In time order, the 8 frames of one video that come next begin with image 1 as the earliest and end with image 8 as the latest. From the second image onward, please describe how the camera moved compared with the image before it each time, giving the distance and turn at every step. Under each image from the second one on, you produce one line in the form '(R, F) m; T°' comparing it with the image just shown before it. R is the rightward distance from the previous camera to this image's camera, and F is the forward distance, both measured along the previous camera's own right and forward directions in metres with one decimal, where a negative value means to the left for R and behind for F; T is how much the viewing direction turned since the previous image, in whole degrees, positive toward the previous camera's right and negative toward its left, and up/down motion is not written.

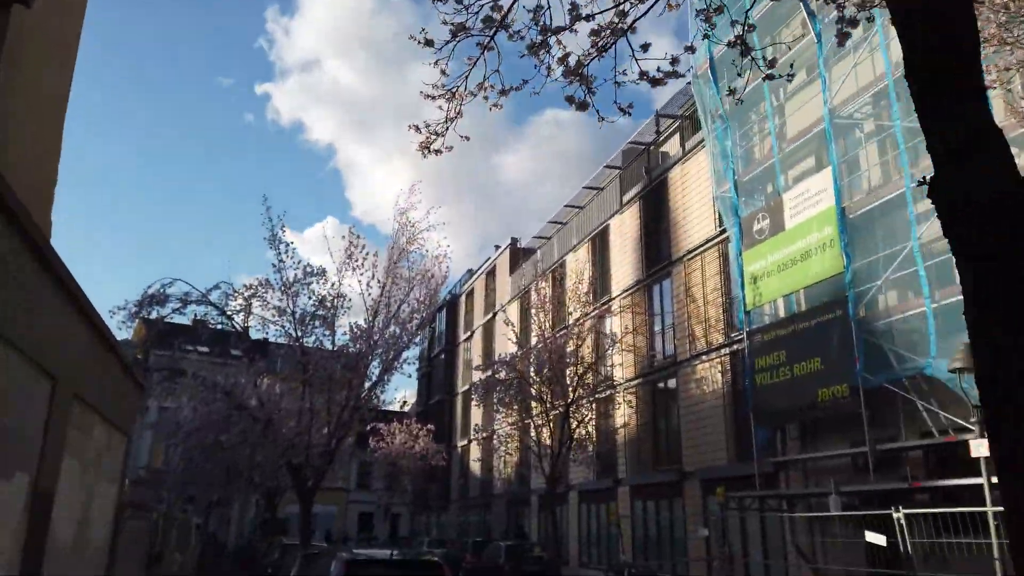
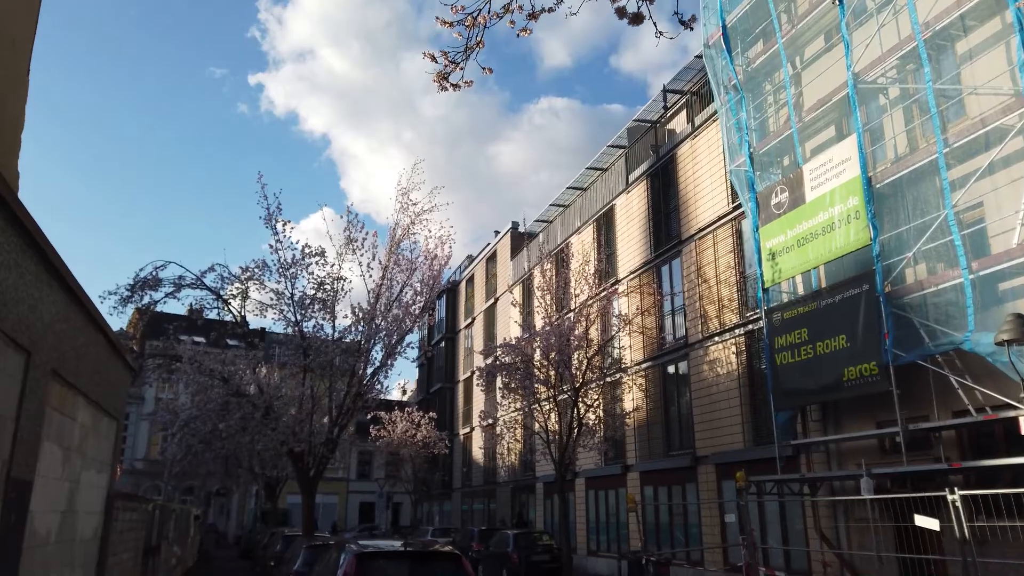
(-0.2, +0.6) m; 0°
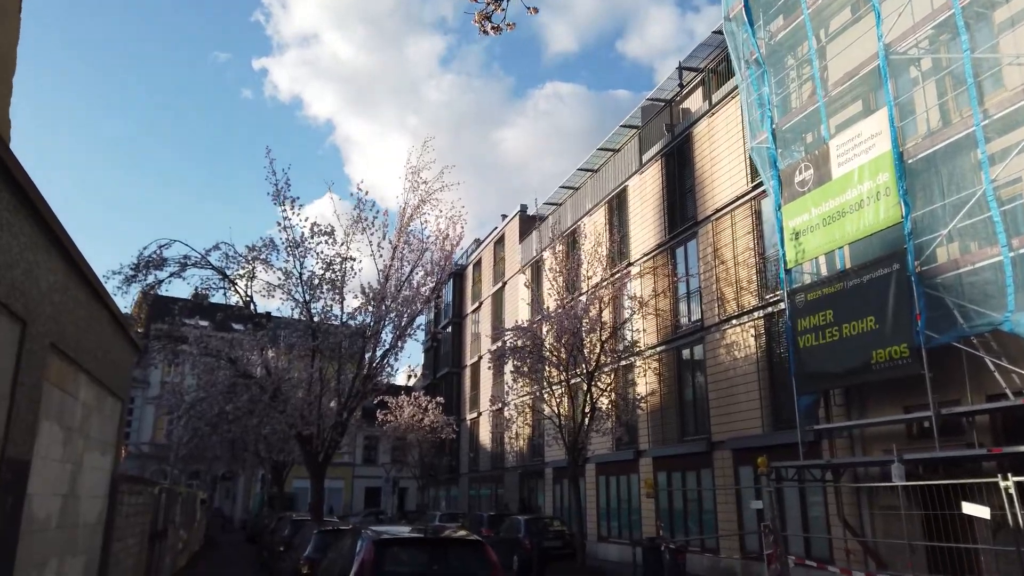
(-0.2, +0.4) m; 0°
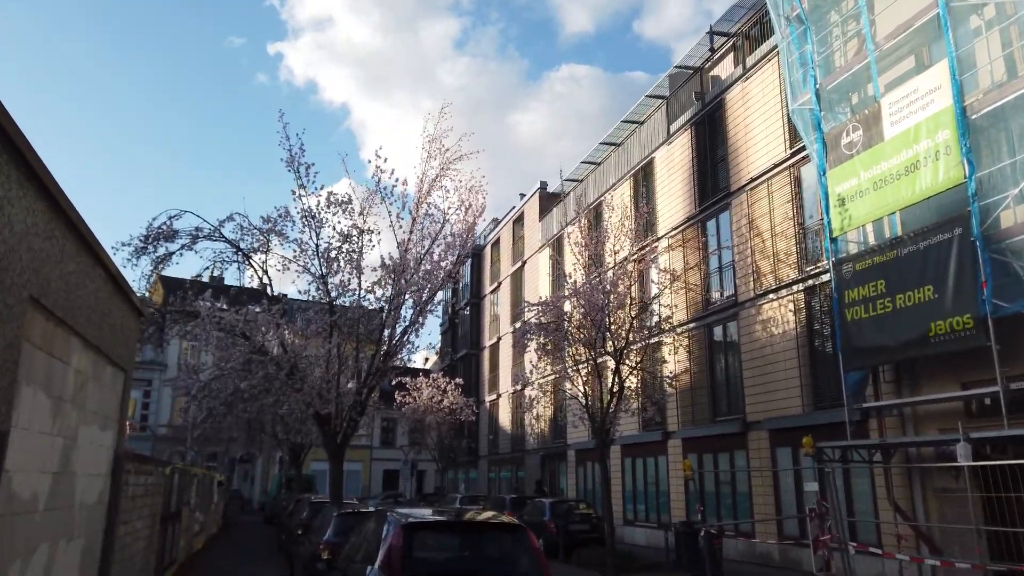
(-0.2, +0.8) m; -1°
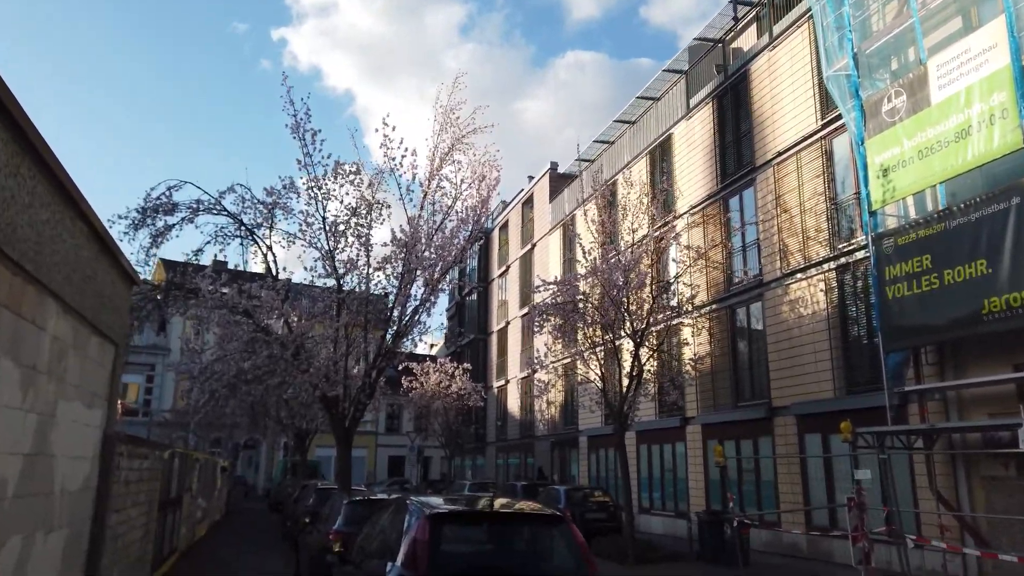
(-0.2, +0.8) m; 0°
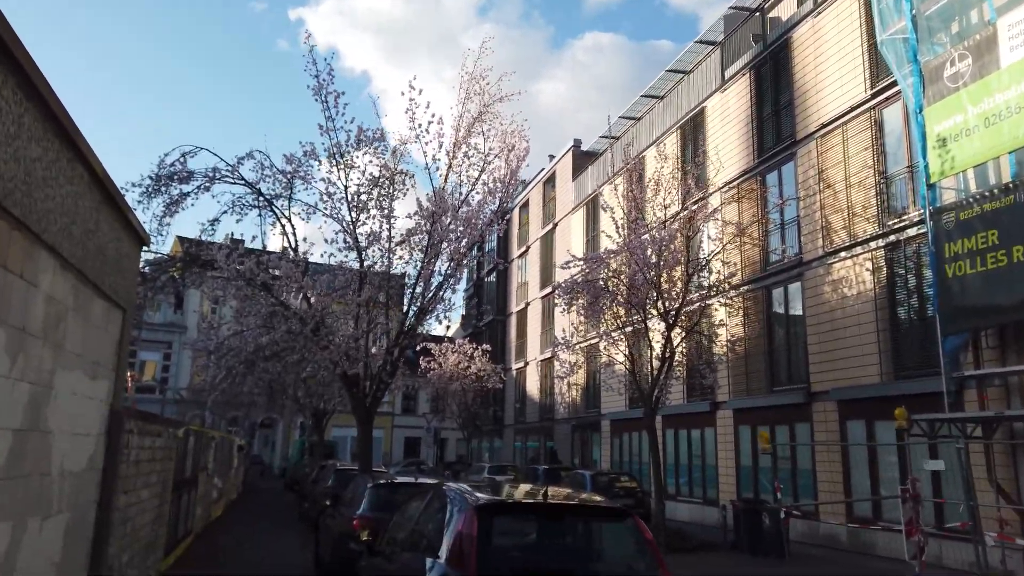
(-0.3, +0.7) m; -1°
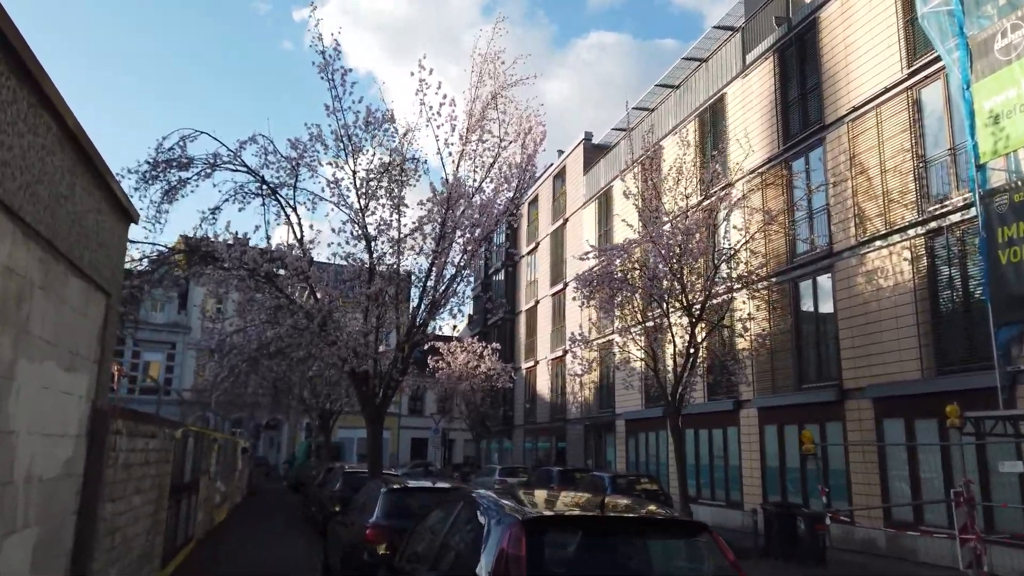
(-0.2, +0.8) m; 0°
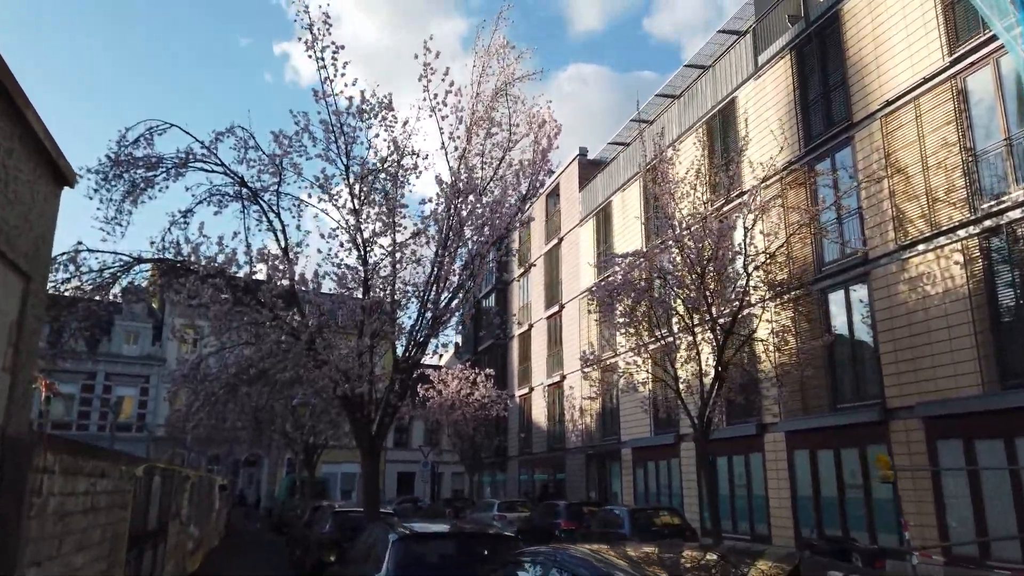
(-0.5, +1.5) m; +1°
